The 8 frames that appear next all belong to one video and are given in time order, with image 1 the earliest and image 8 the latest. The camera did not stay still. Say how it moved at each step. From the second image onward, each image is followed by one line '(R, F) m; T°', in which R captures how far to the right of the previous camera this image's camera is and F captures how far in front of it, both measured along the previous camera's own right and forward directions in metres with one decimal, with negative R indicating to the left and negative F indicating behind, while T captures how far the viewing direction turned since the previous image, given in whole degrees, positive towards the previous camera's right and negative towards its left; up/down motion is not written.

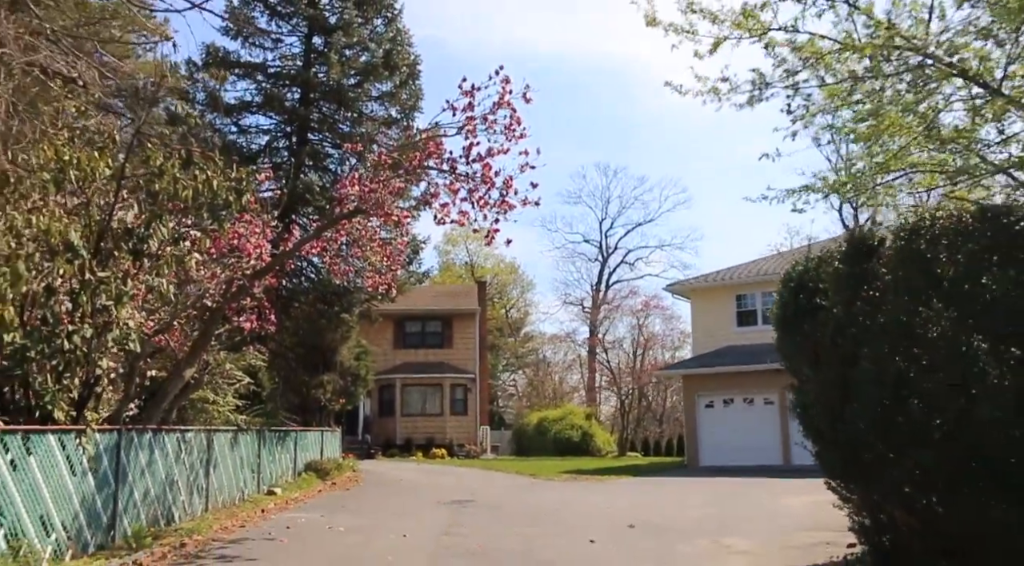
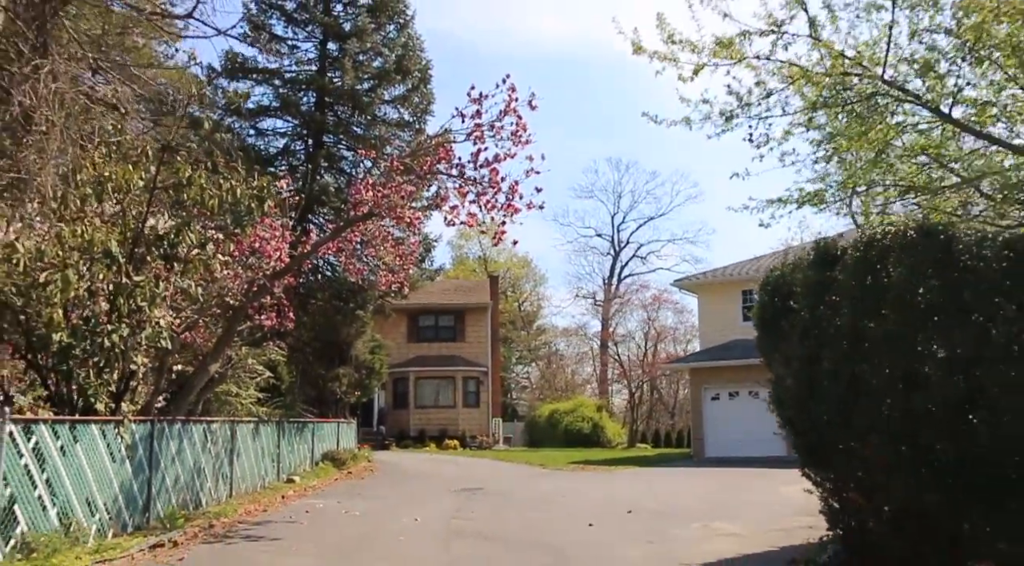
(+0.1, -0.7) m; -1°
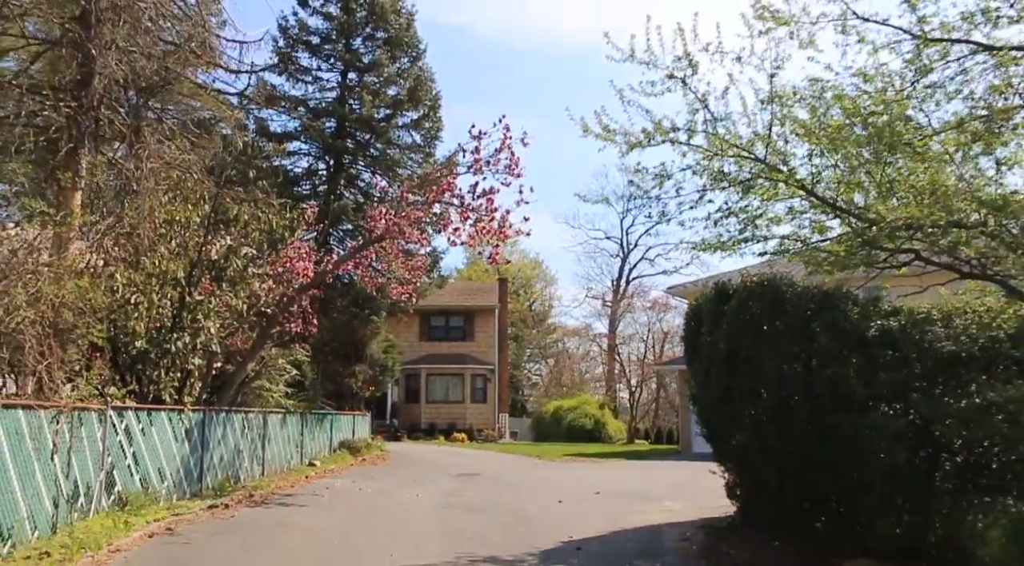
(+0.5, -2.3) m; -1°
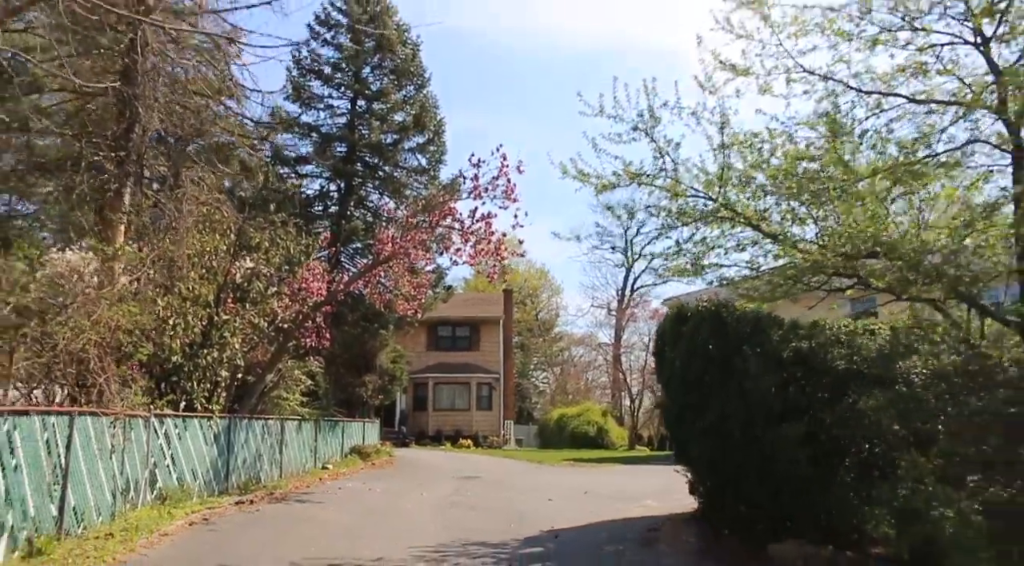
(+0.3, -1.4) m; -1°
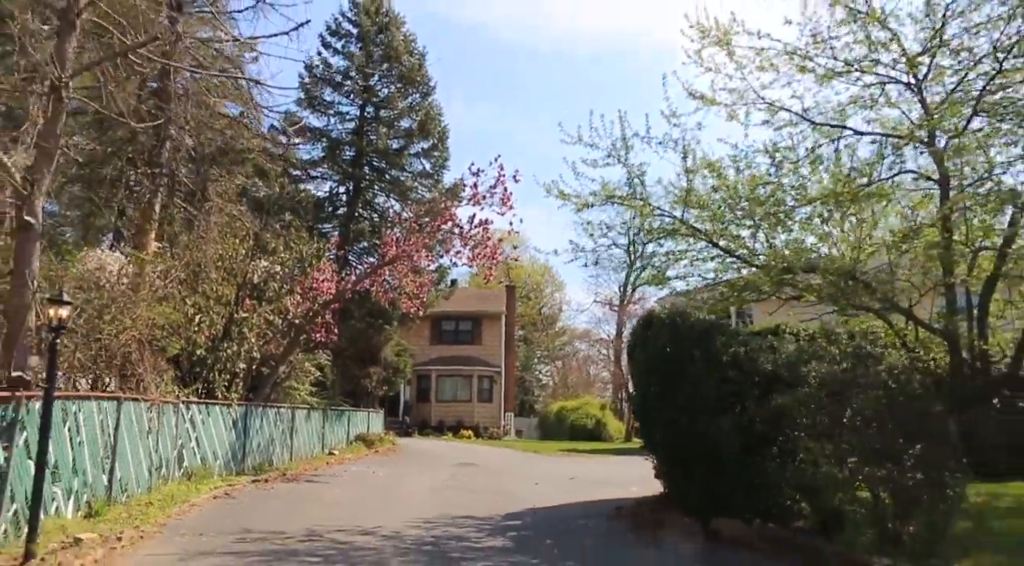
(+0.3, -1.4) m; -1°
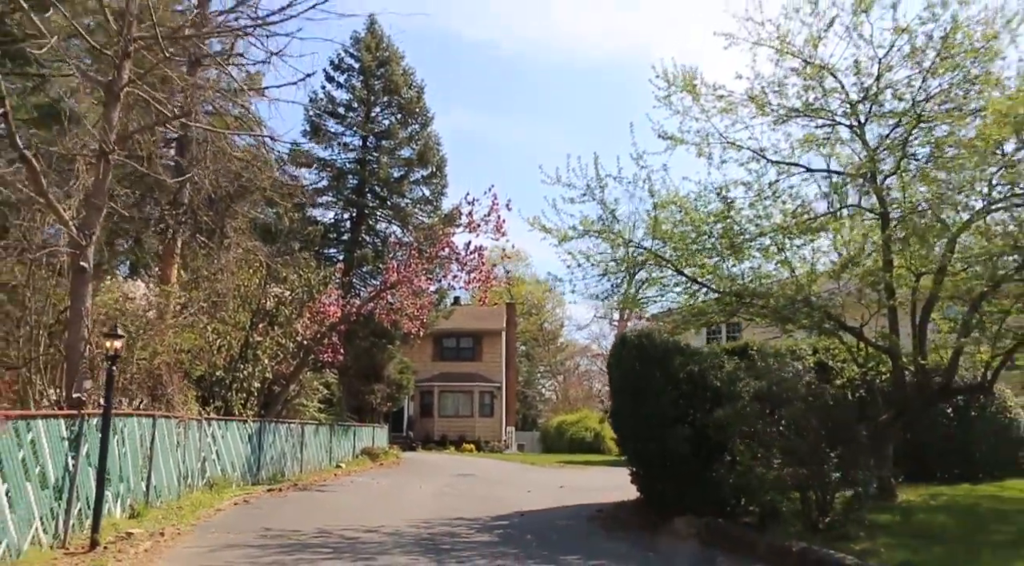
(+0.3, -1.4) m; 0°
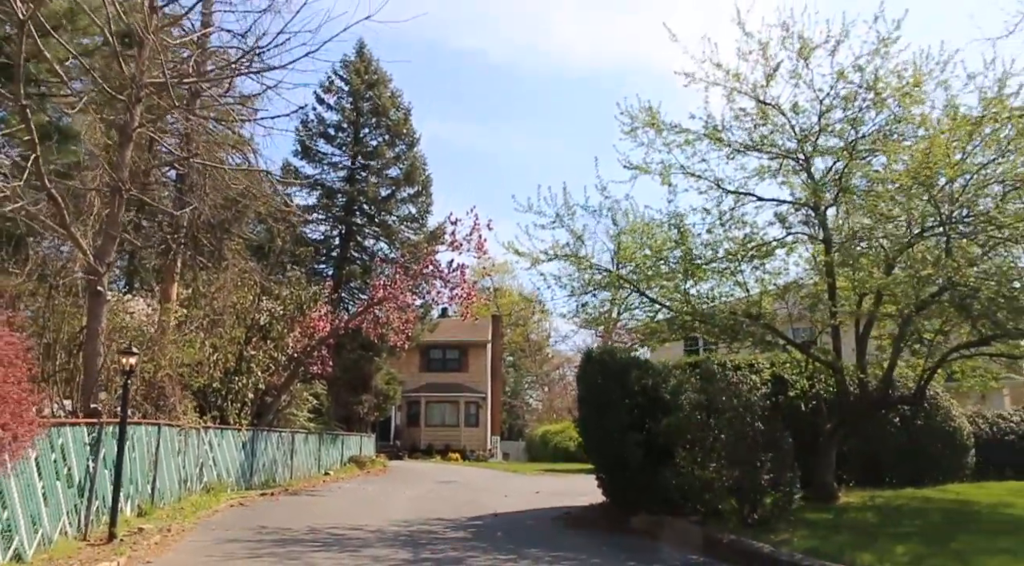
(+0.3, -1.2) m; +1°
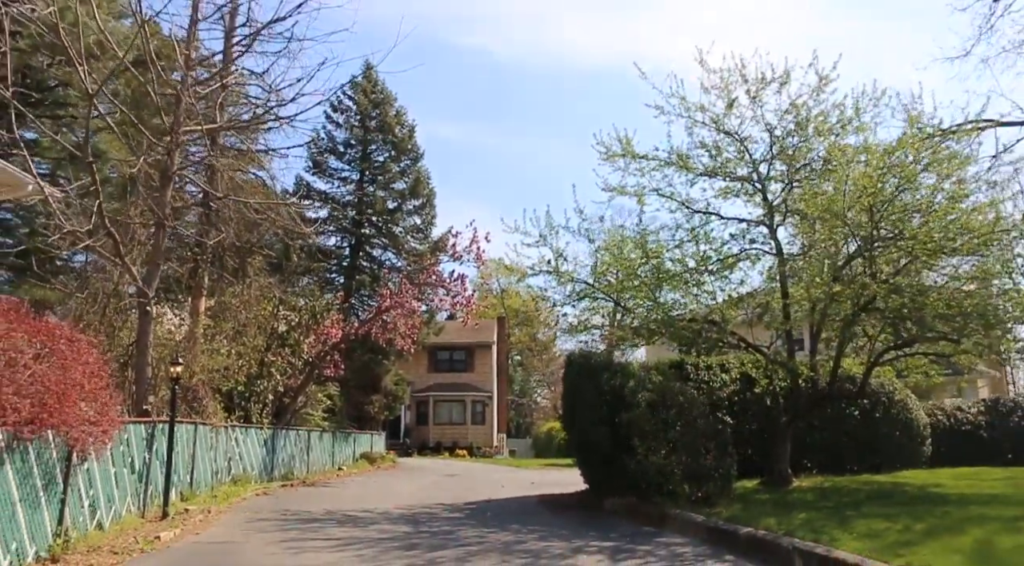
(+0.4, -1.9) m; -1°
